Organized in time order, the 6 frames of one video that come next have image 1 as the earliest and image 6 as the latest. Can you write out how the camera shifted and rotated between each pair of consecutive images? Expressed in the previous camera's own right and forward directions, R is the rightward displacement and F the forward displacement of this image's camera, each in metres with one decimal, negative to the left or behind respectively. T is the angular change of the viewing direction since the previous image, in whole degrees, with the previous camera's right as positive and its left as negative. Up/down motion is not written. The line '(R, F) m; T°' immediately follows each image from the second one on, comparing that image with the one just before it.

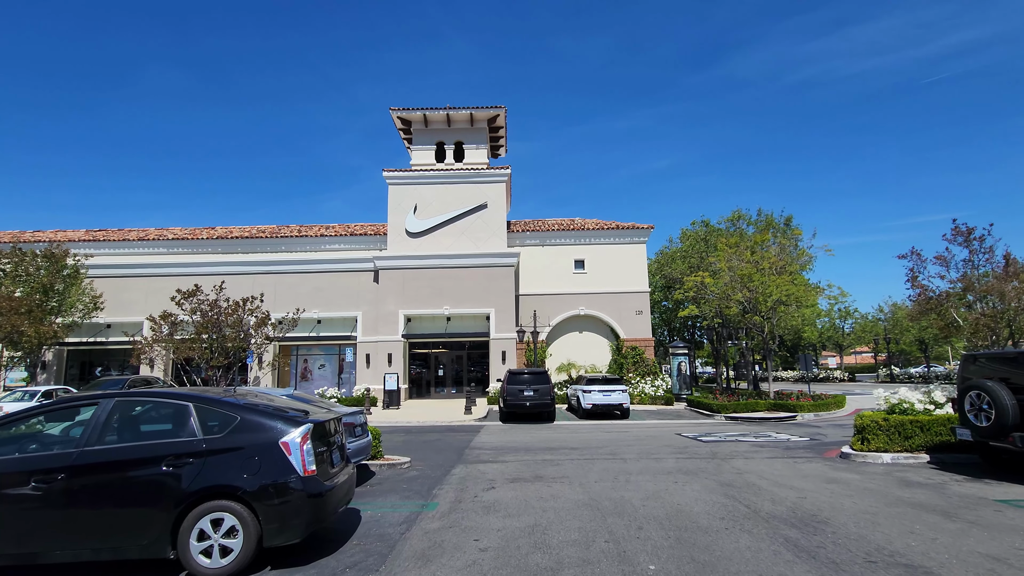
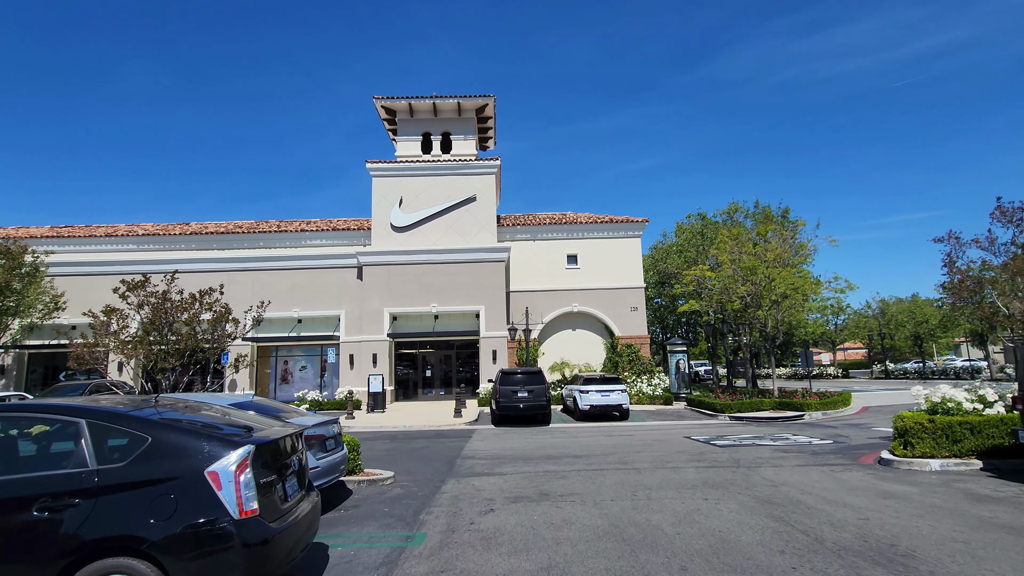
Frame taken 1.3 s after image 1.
(-0.2, +1.2) m; +1°
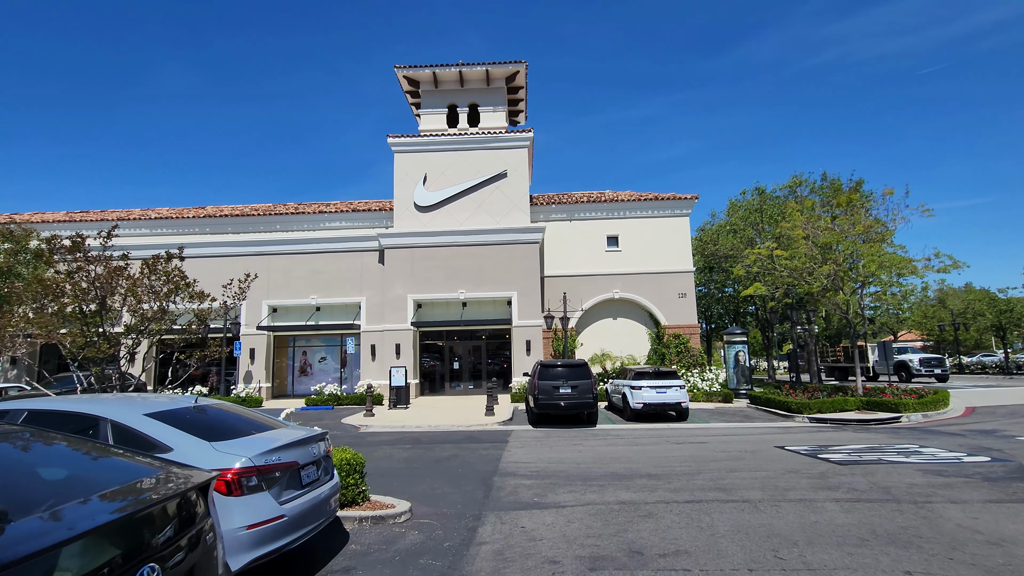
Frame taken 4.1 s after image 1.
(-0.4, +2.4) m; -3°
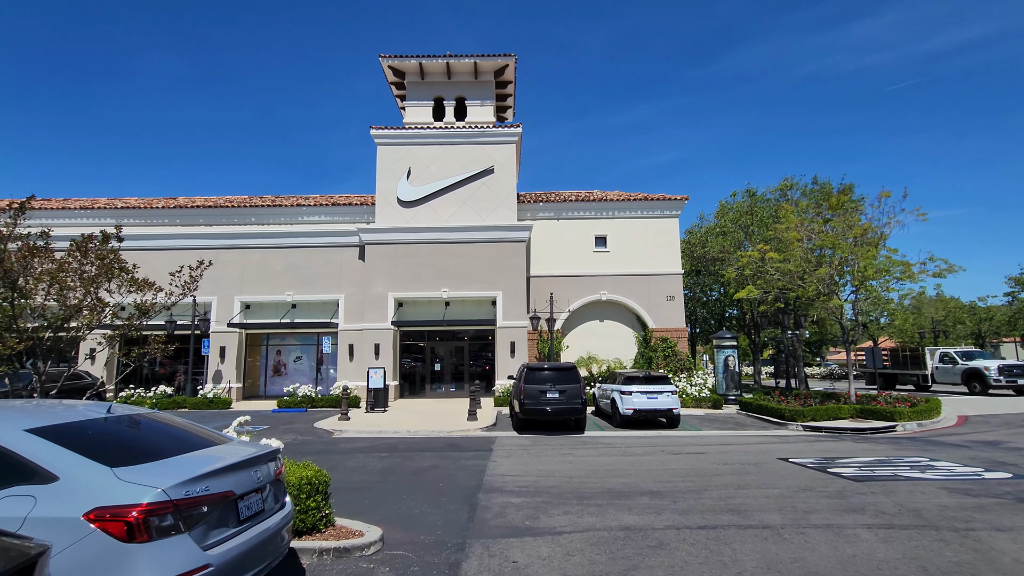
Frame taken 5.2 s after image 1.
(-0.1, +0.8) m; +2°
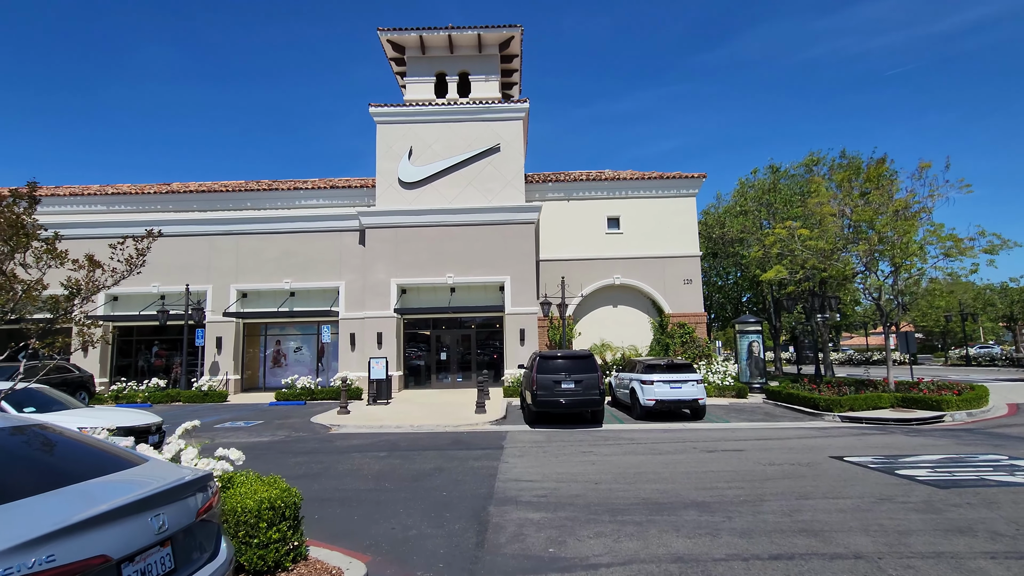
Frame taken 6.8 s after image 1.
(-0.1, +1.2) m; -1°
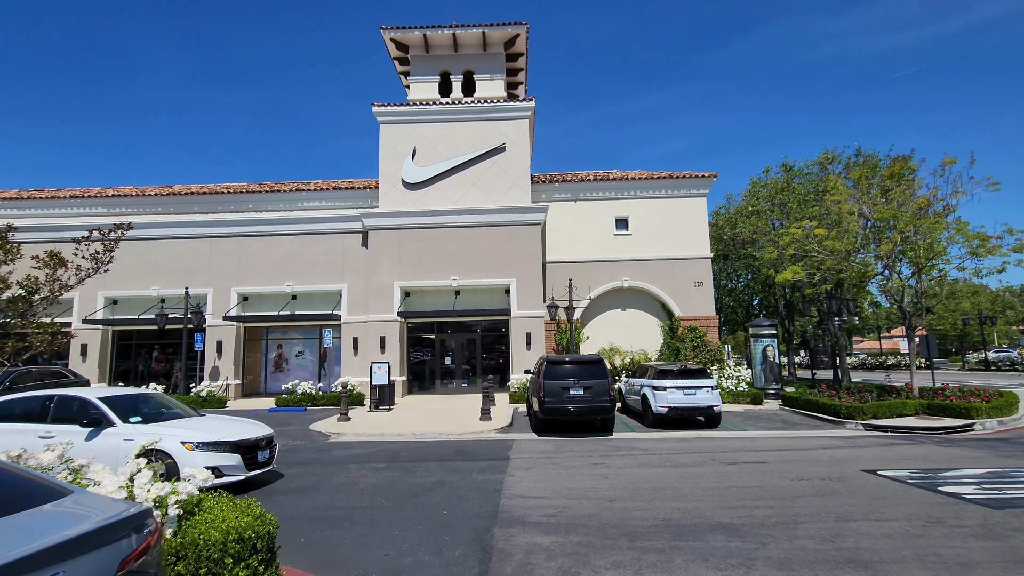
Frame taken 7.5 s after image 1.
(0.0, +0.6) m; -1°
